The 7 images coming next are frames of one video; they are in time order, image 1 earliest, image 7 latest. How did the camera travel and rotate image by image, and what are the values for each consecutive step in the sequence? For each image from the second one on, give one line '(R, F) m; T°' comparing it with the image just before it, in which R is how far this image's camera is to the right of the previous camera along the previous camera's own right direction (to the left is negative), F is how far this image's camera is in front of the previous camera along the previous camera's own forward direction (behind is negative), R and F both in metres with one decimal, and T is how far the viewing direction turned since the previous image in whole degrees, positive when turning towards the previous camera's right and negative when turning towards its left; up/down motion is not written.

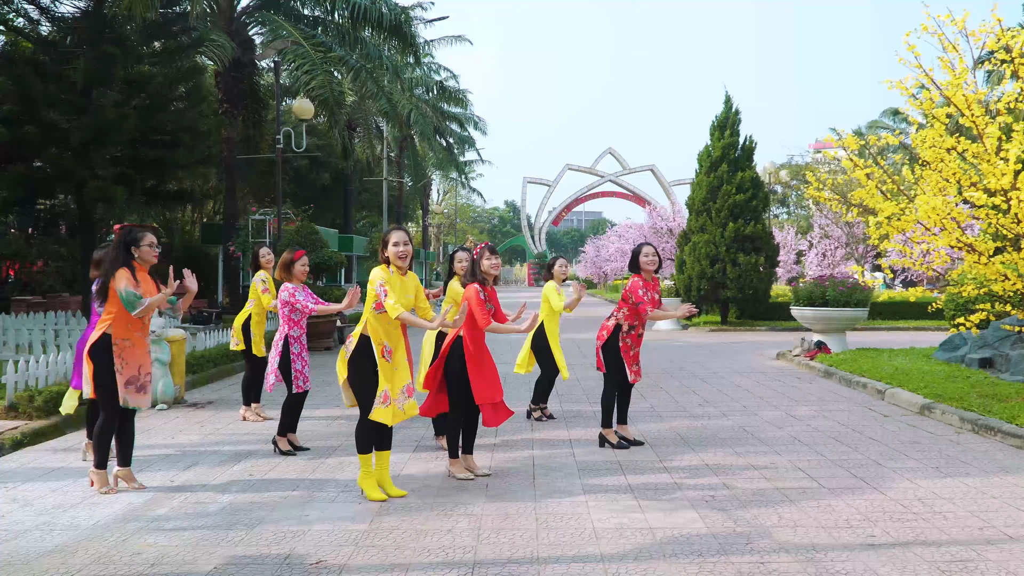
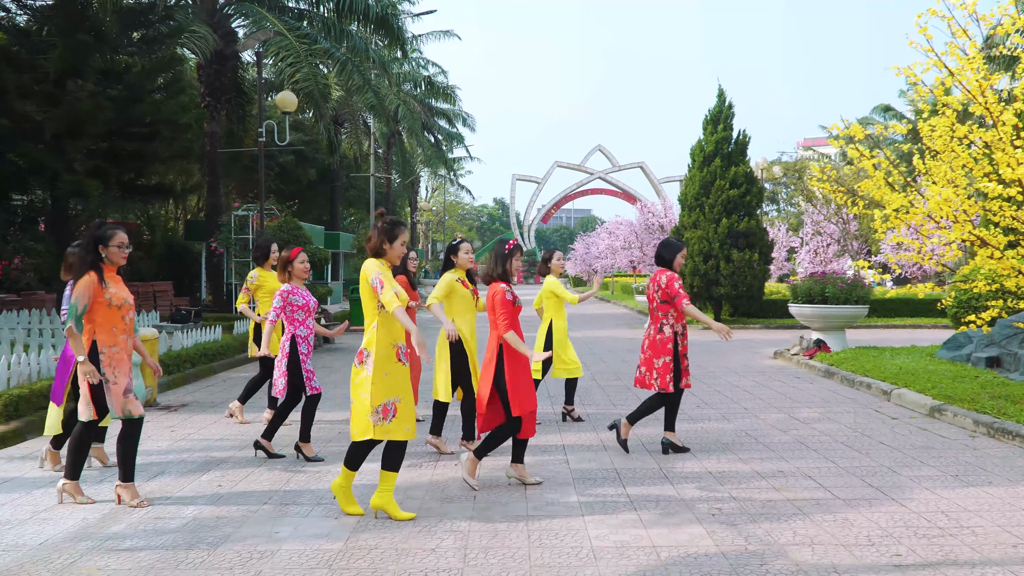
(0.0, +0.4) m; +1°
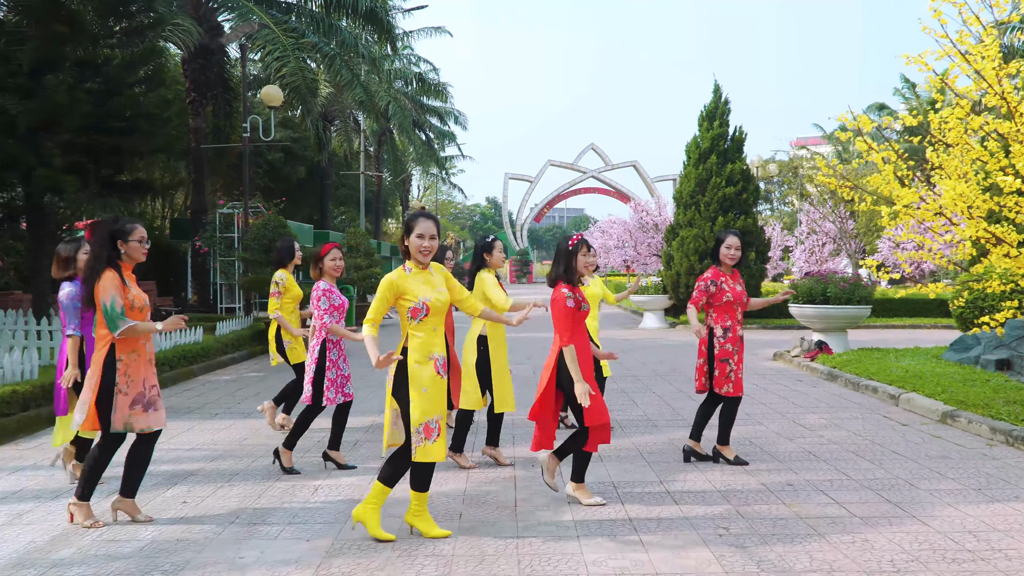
(0.0, +0.4) m; +1°
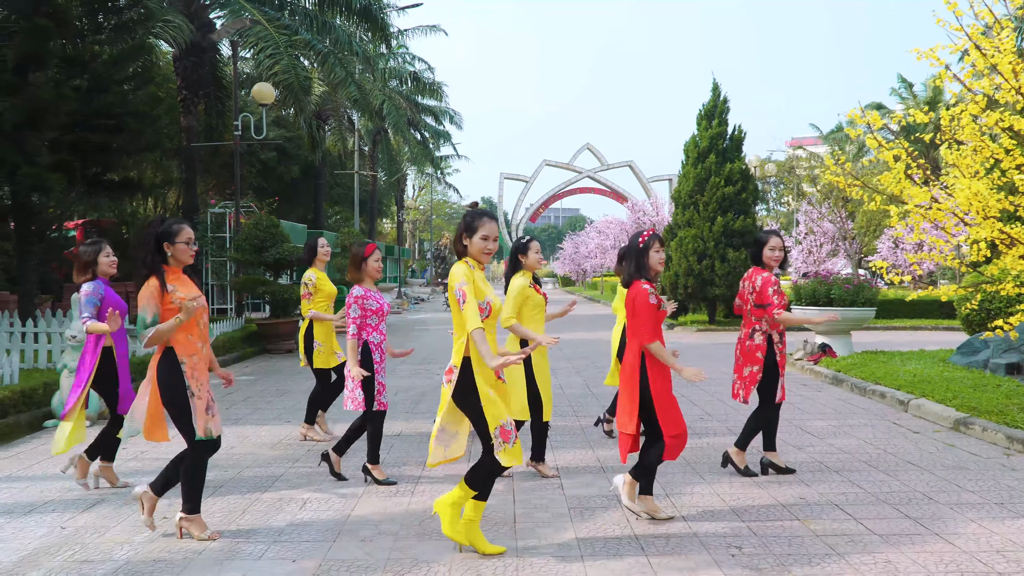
(0.0, +0.3) m; 0°
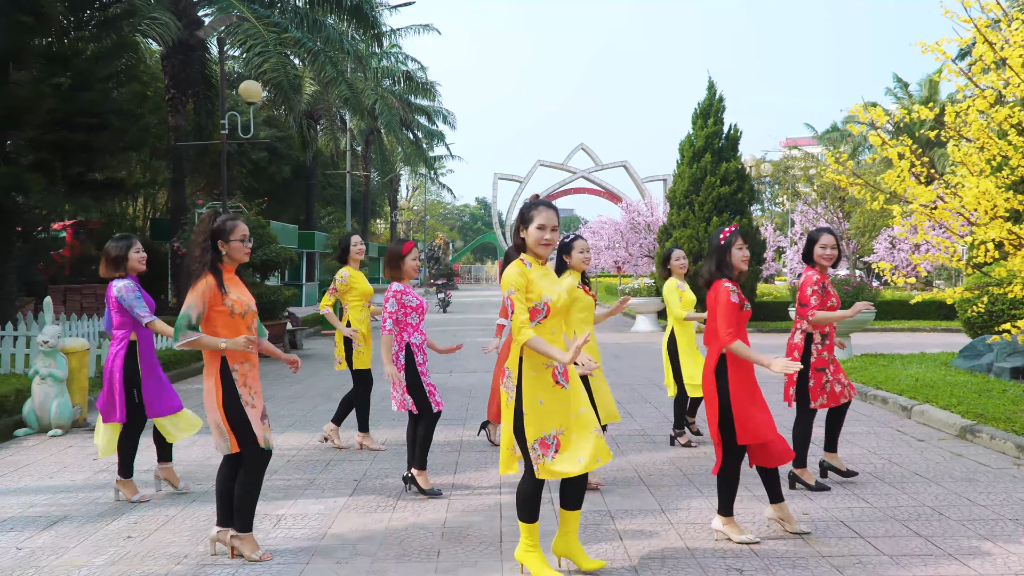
(0.0, +0.3) m; 0°
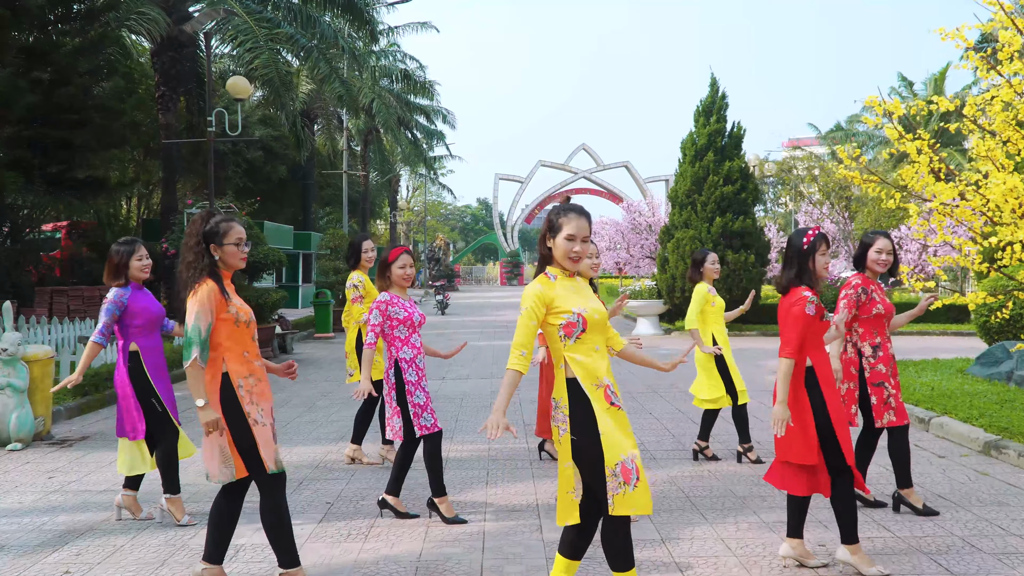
(+0.1, +0.5) m; 0°
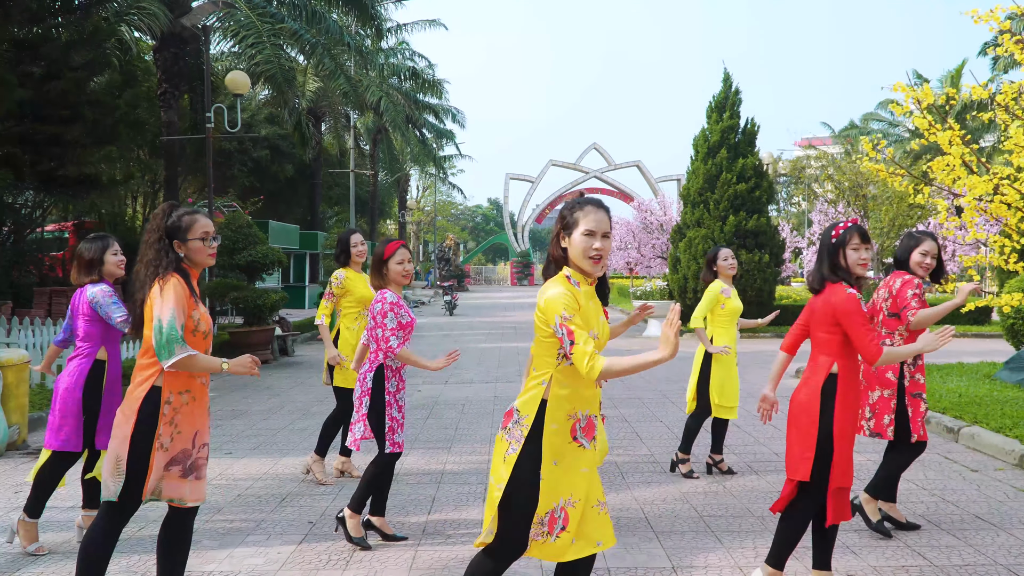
(+0.1, +0.4) m; -1°
